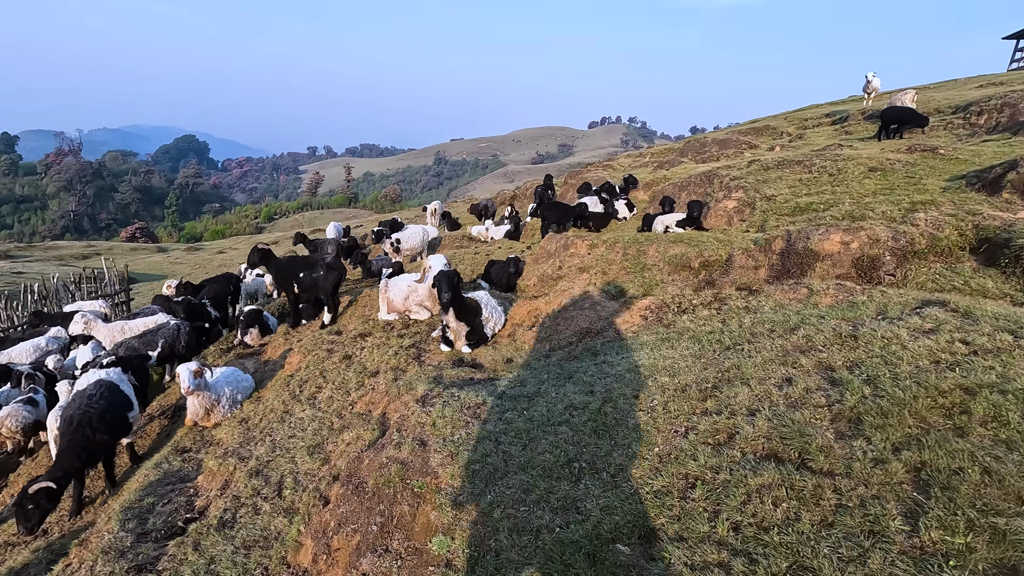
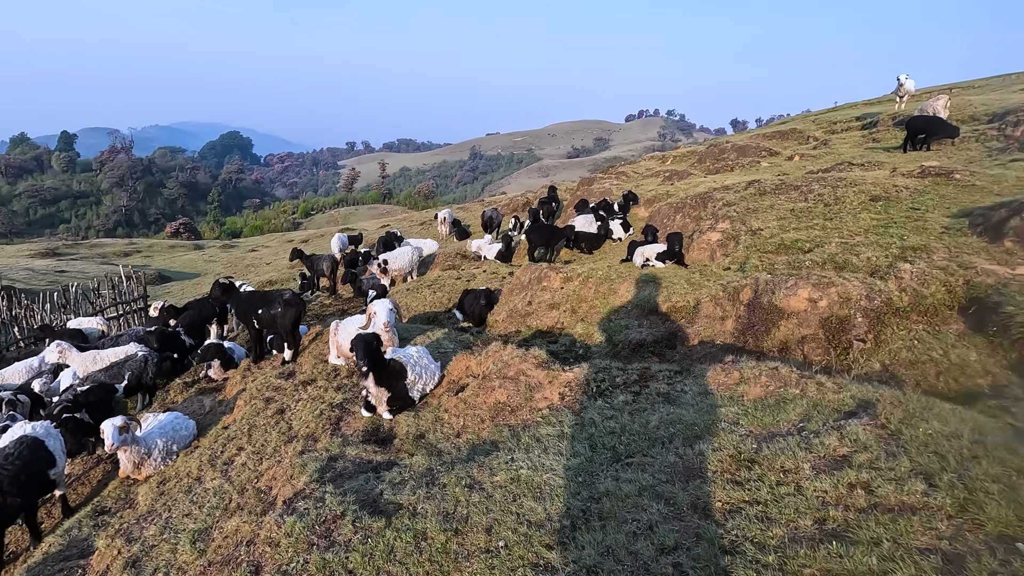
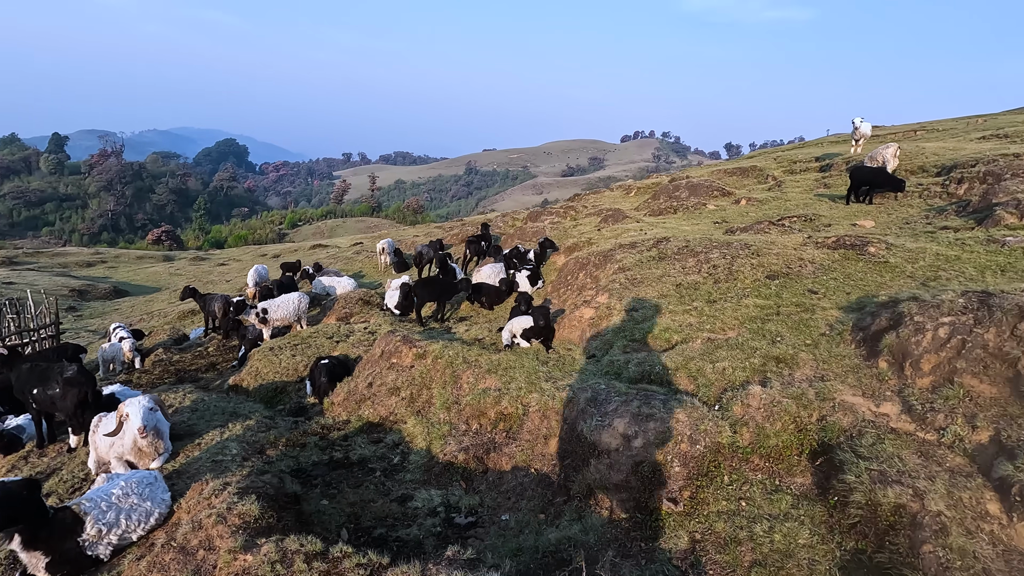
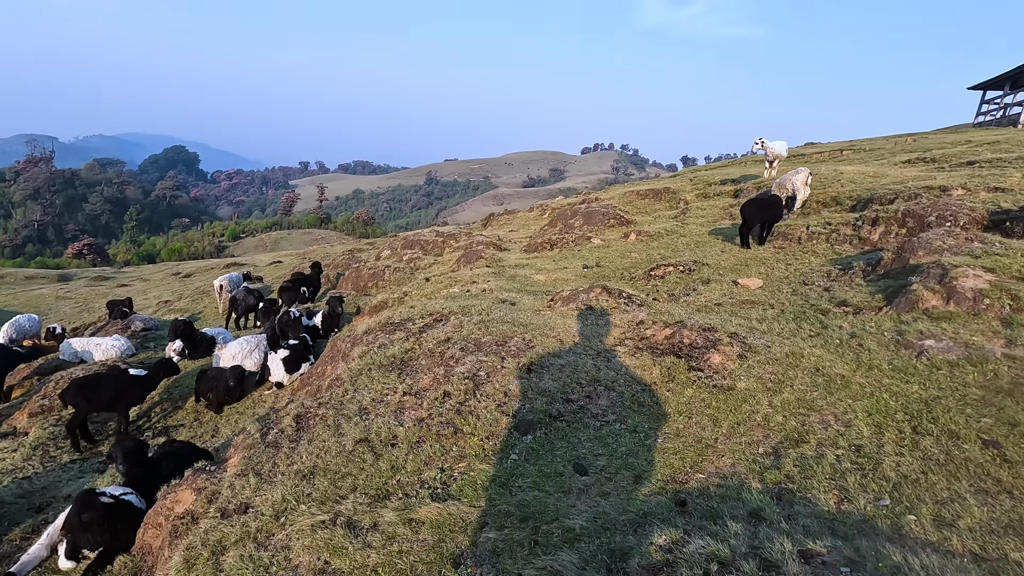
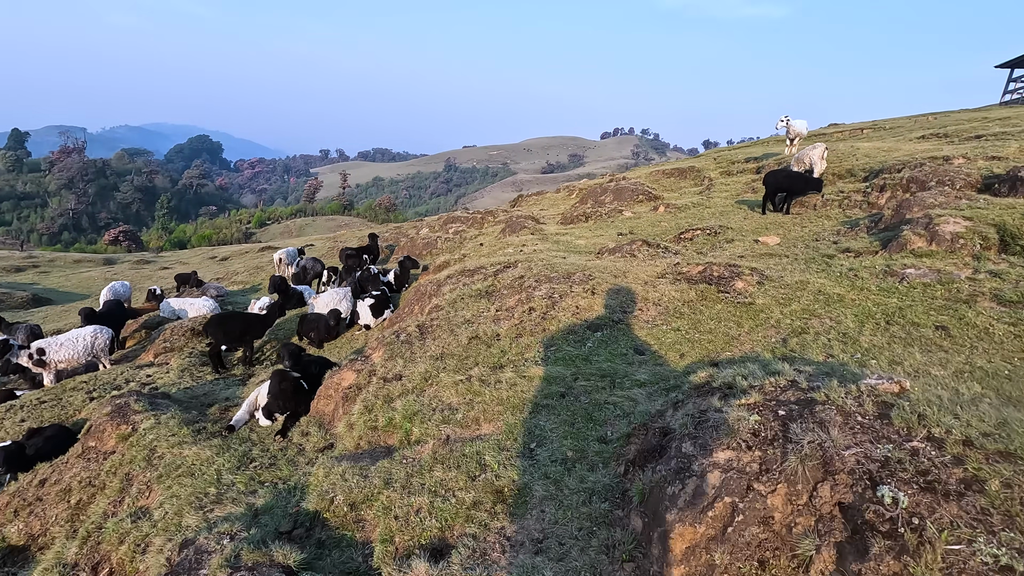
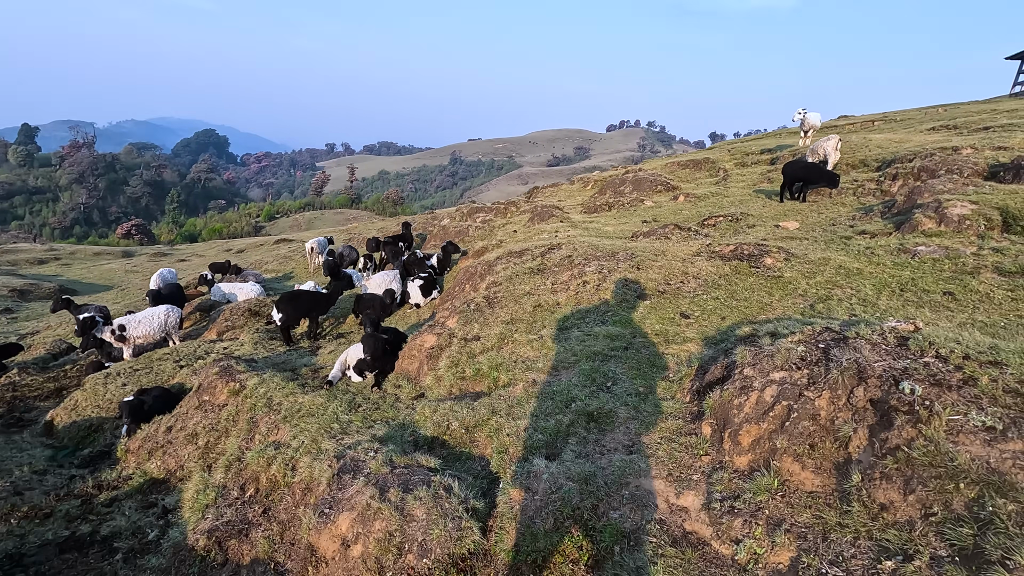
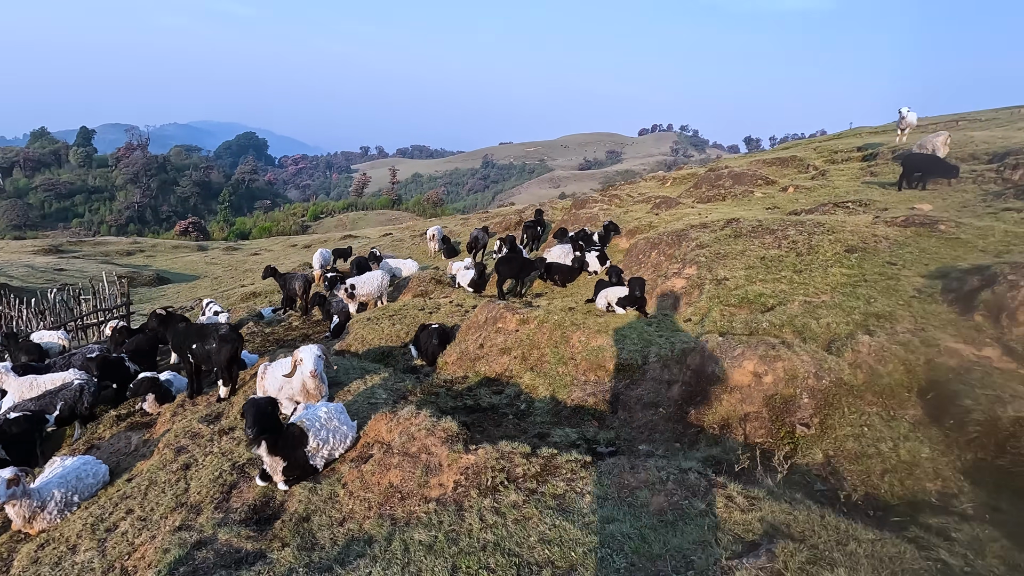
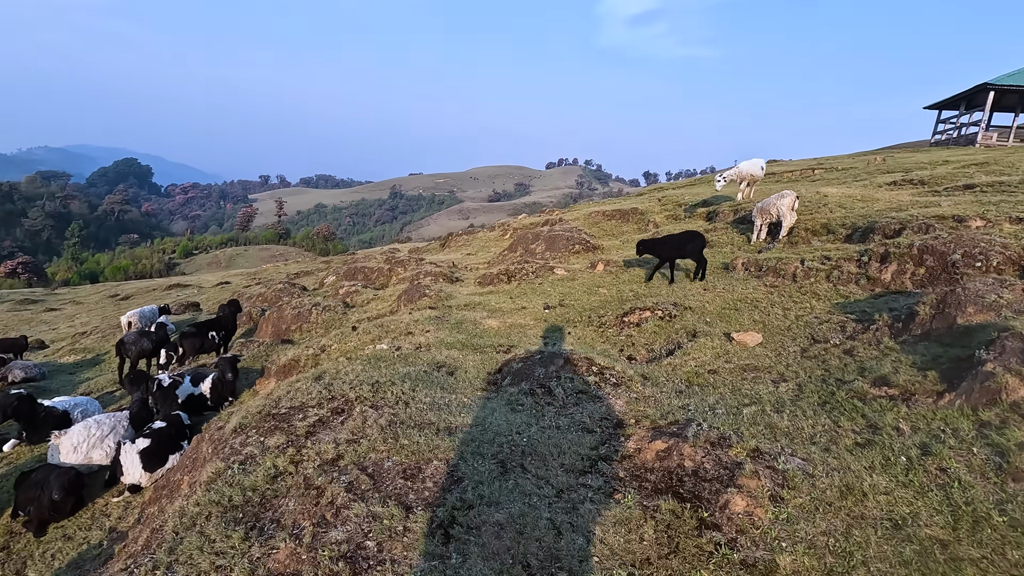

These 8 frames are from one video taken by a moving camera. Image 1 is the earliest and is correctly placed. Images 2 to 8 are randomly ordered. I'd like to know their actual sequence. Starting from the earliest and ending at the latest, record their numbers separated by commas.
2, 7, 3, 6, 5, 4, 8
